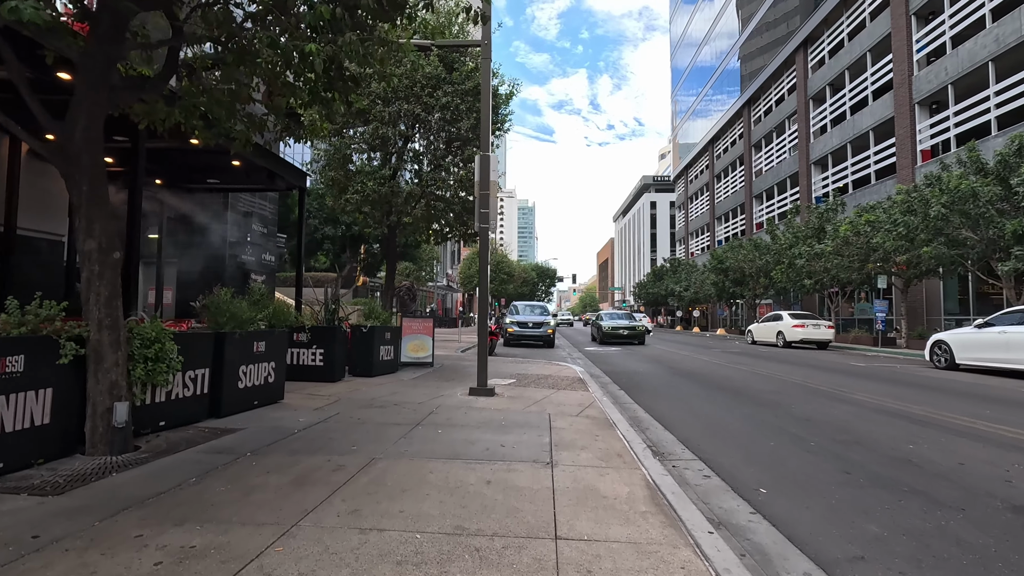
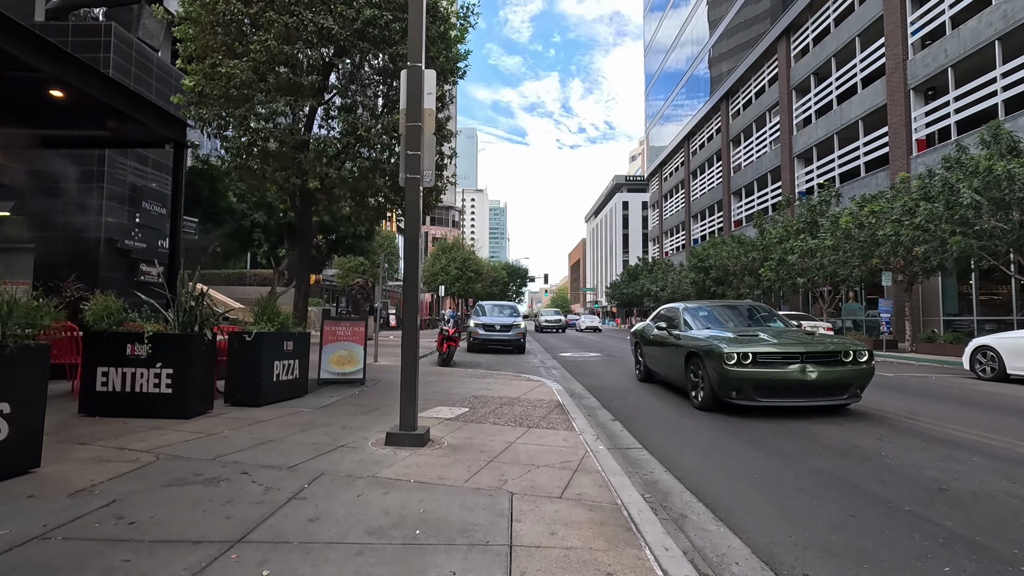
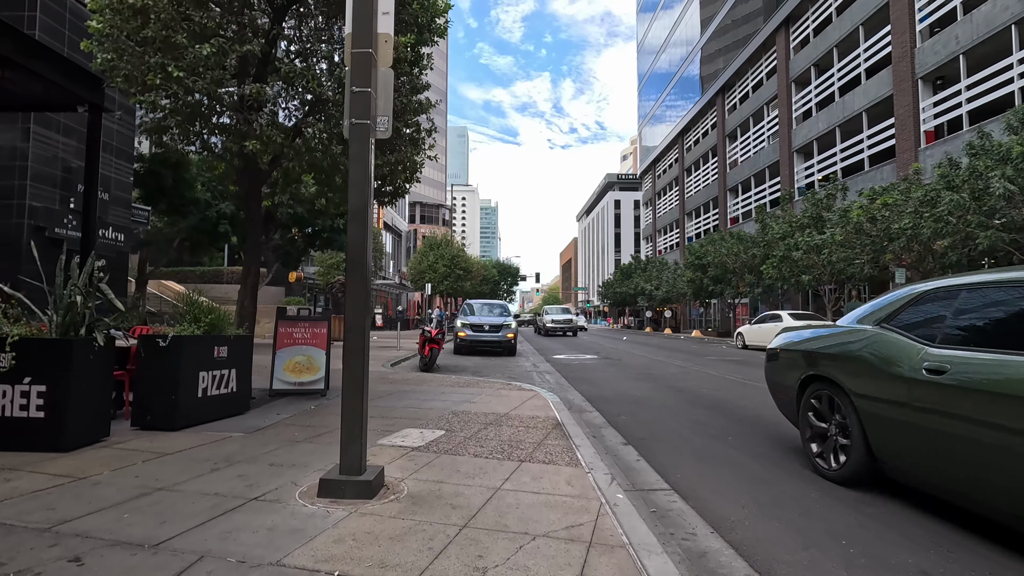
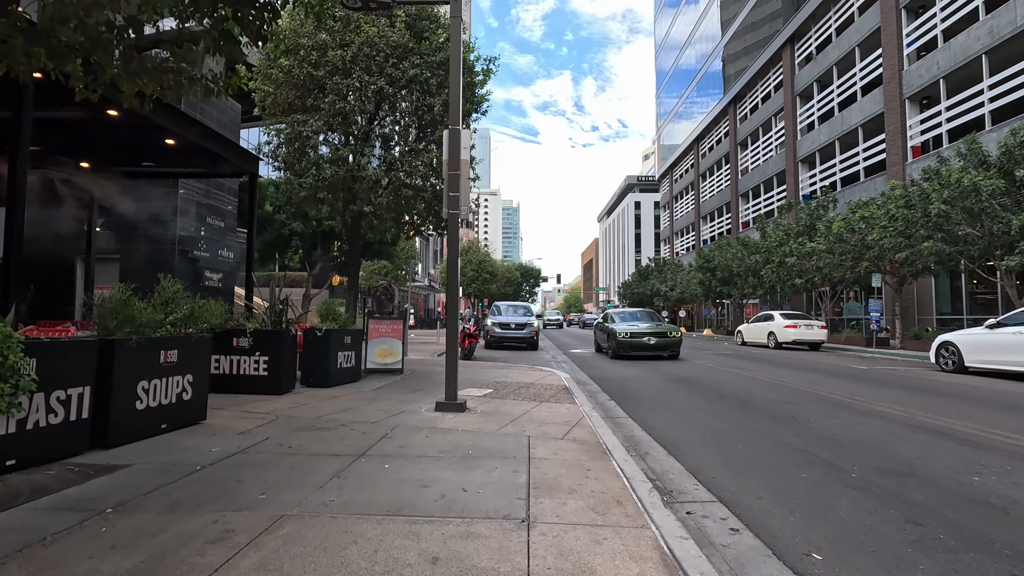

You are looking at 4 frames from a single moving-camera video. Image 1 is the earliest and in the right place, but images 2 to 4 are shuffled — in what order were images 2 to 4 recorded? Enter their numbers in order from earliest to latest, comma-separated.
4, 2, 3
